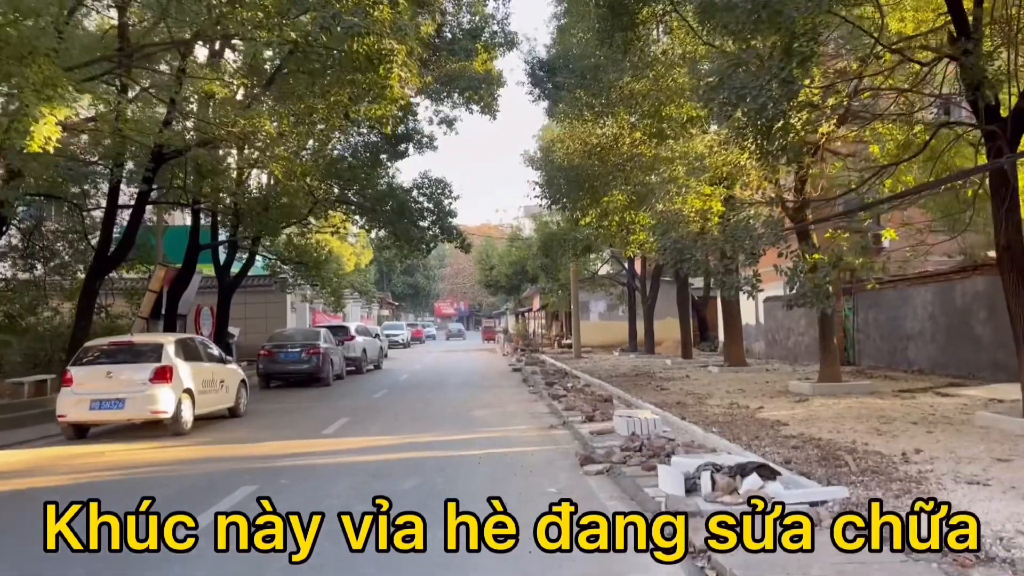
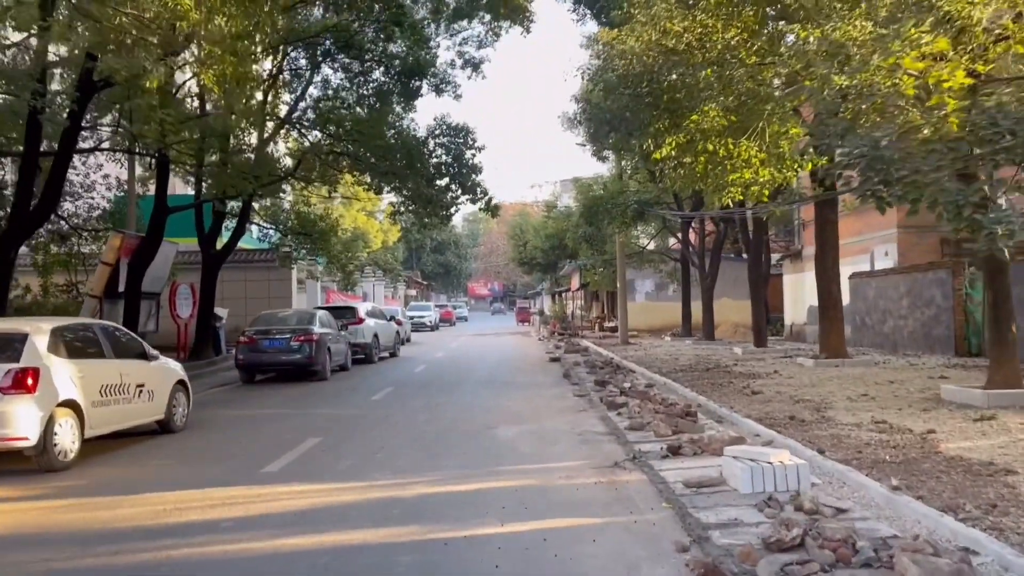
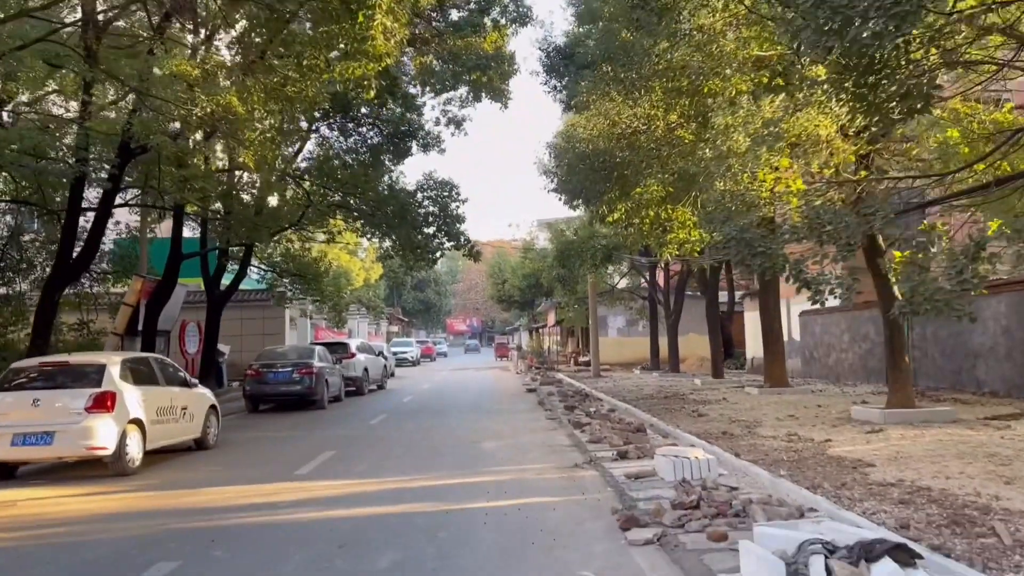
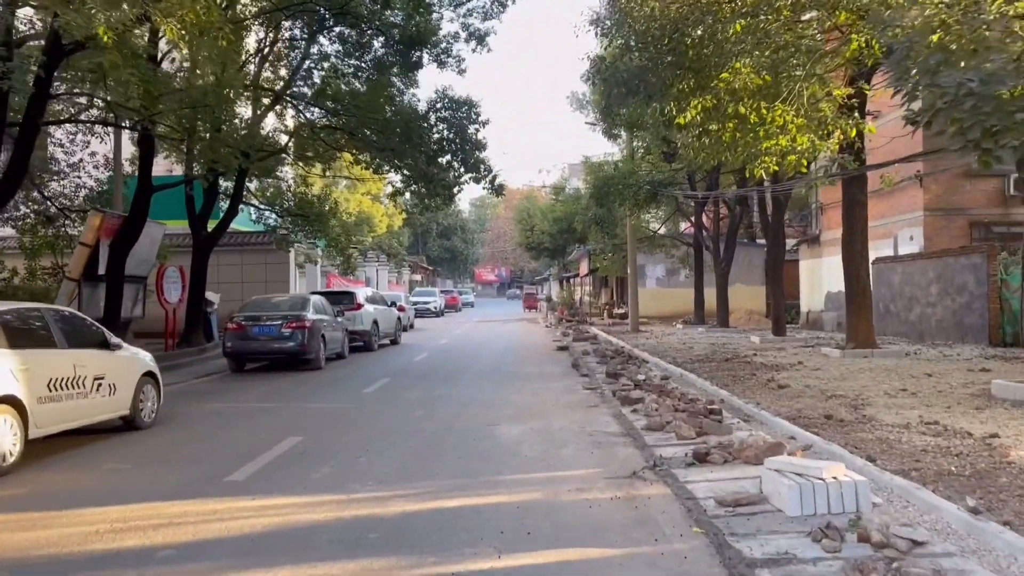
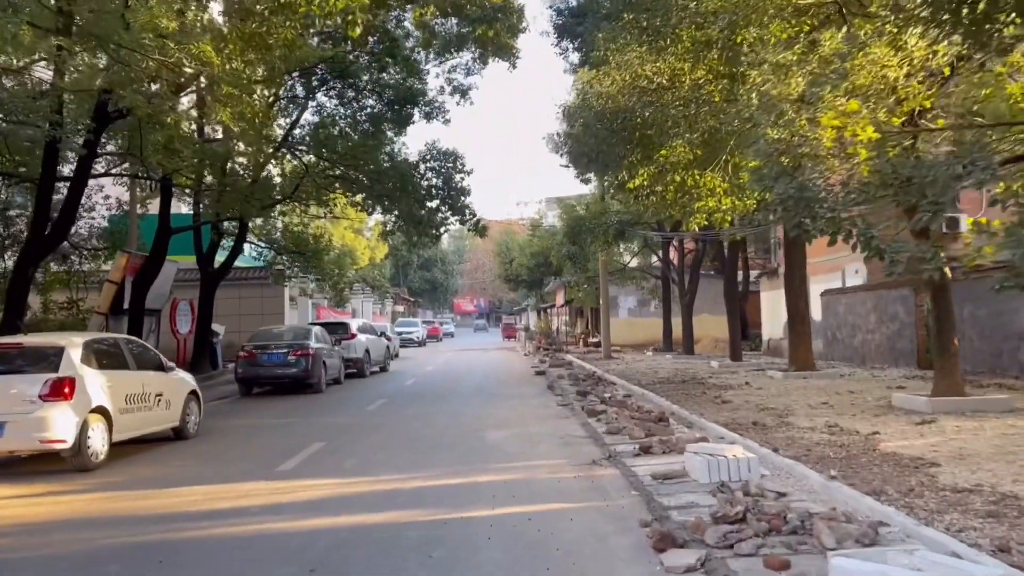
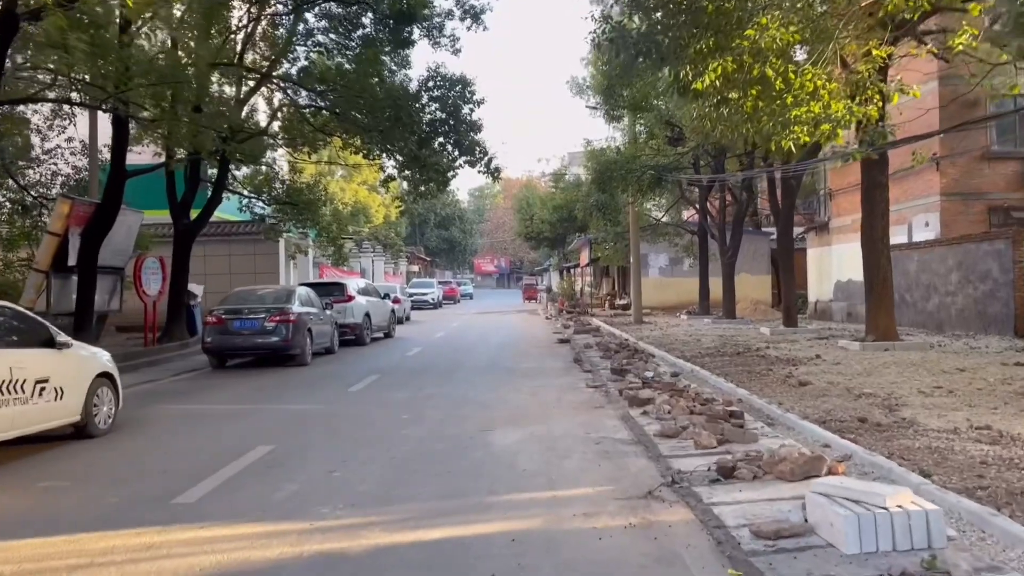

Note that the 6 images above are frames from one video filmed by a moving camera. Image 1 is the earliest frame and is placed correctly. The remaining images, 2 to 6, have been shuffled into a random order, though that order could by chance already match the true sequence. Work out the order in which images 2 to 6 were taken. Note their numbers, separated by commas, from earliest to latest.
3, 5, 2, 4, 6
